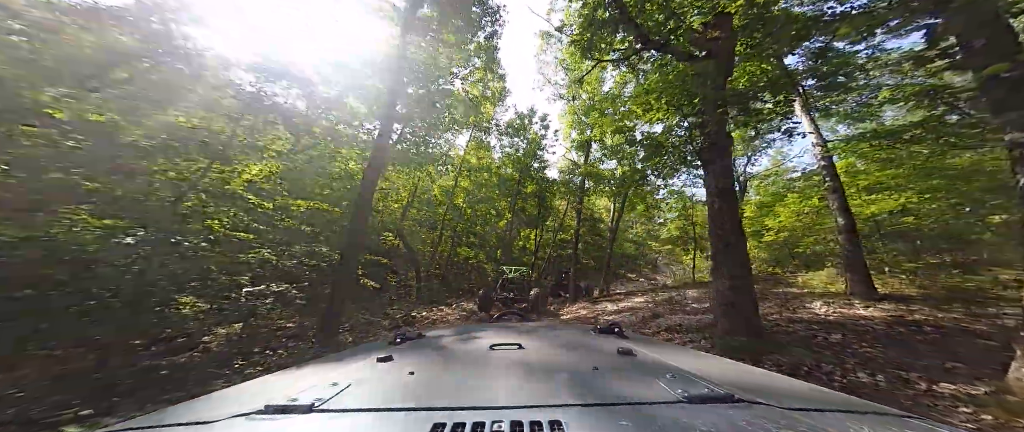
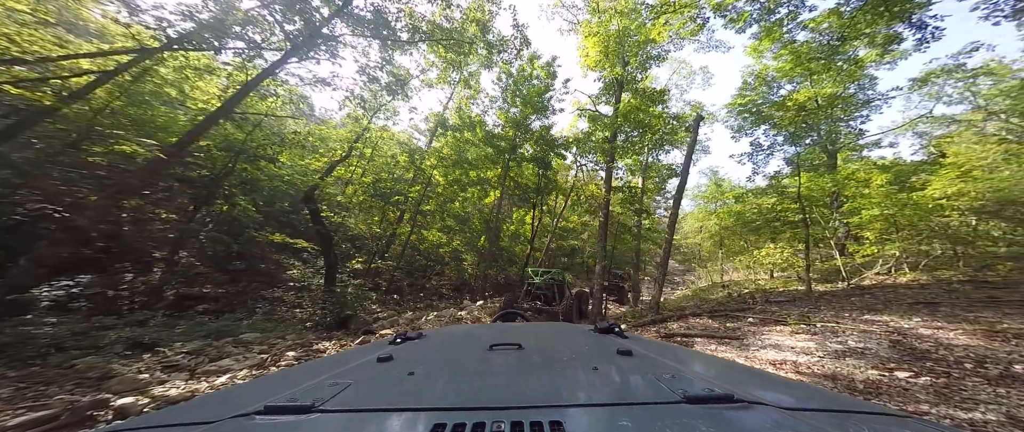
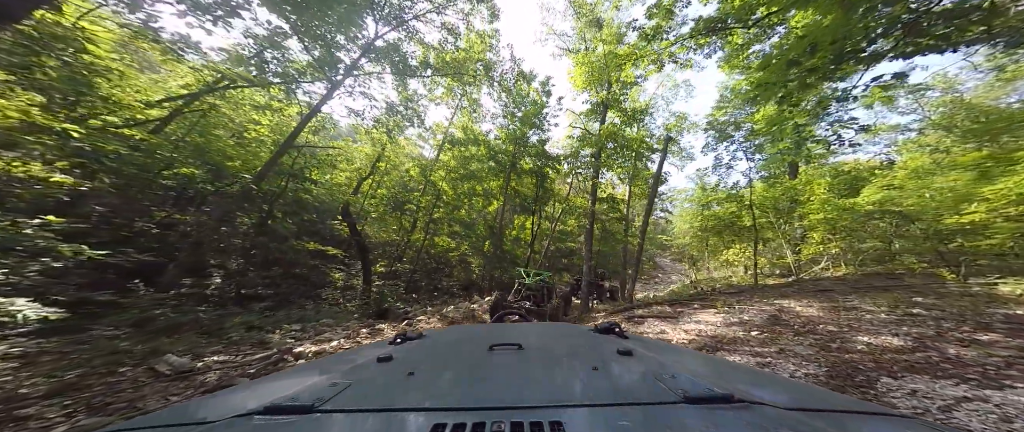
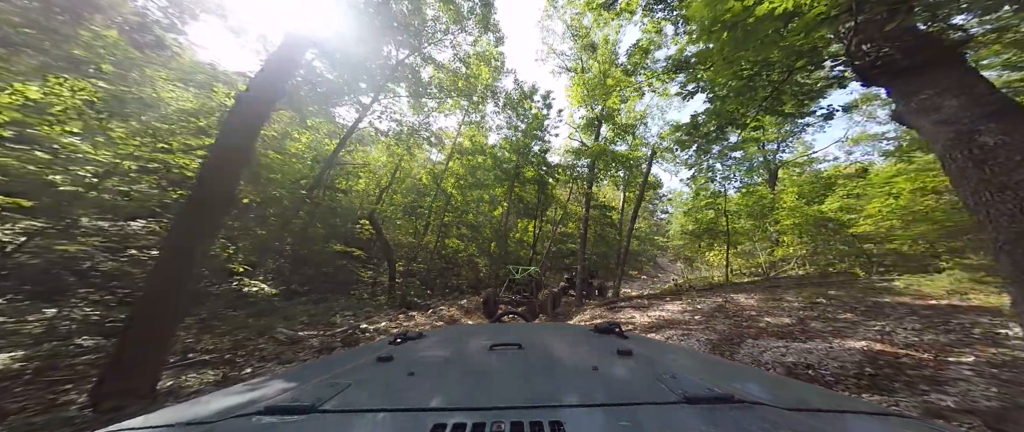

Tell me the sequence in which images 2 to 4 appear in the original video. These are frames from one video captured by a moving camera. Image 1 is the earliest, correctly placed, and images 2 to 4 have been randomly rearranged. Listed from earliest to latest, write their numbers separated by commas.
4, 3, 2
